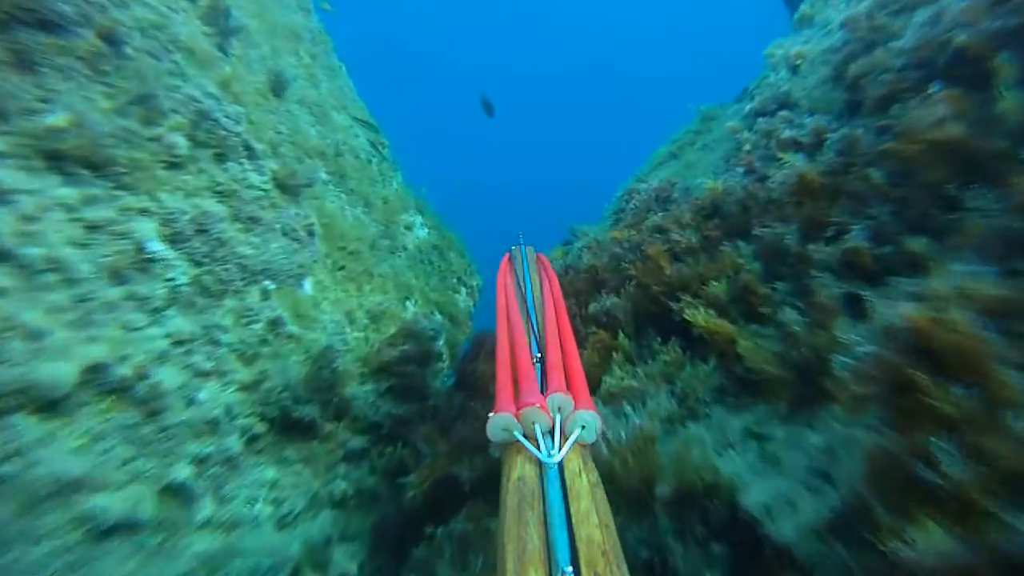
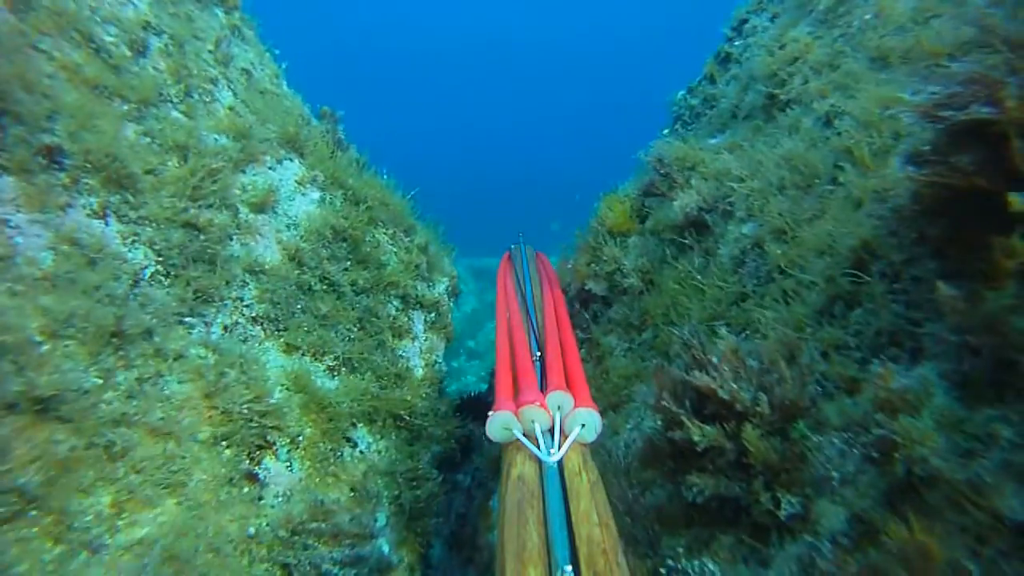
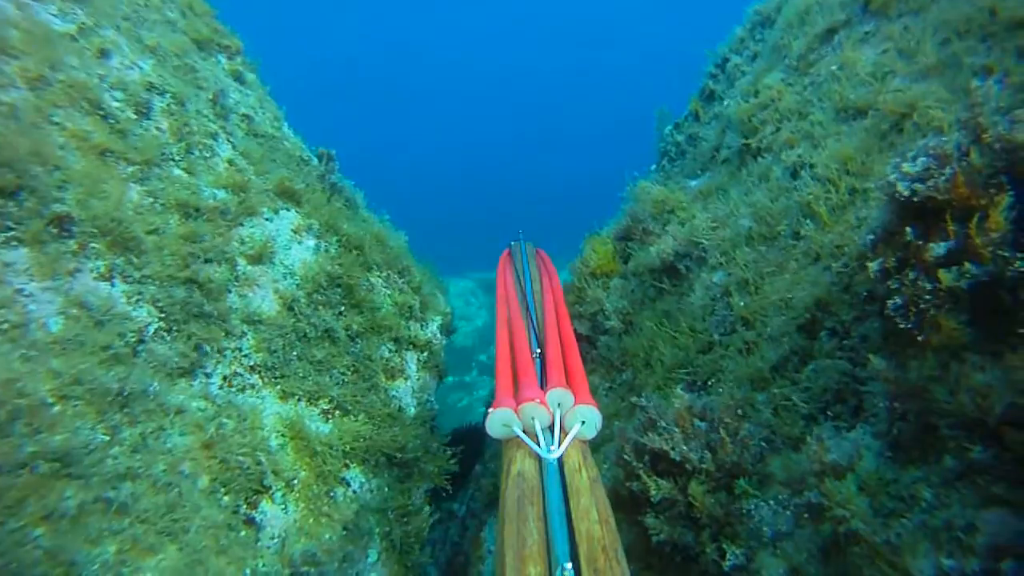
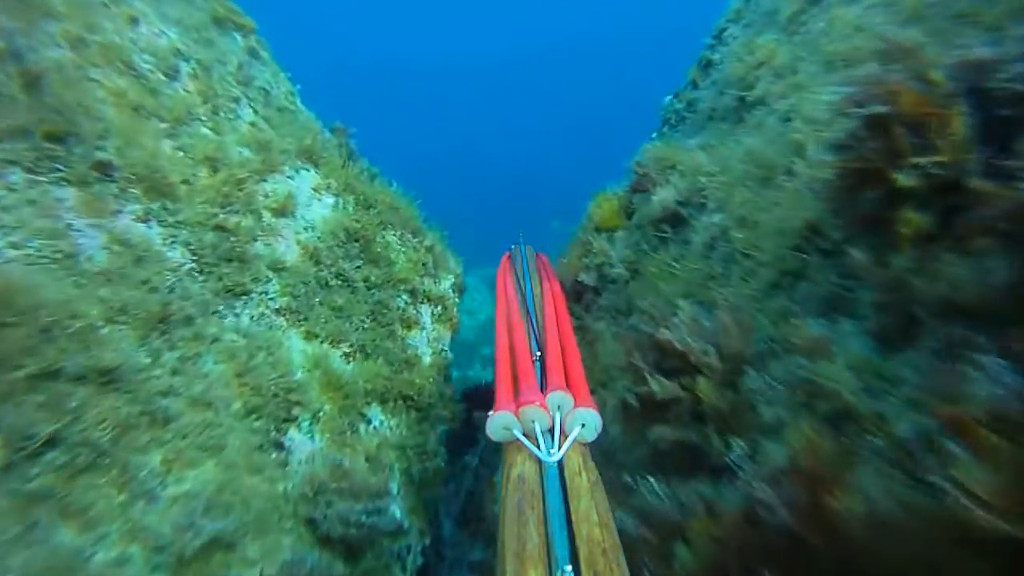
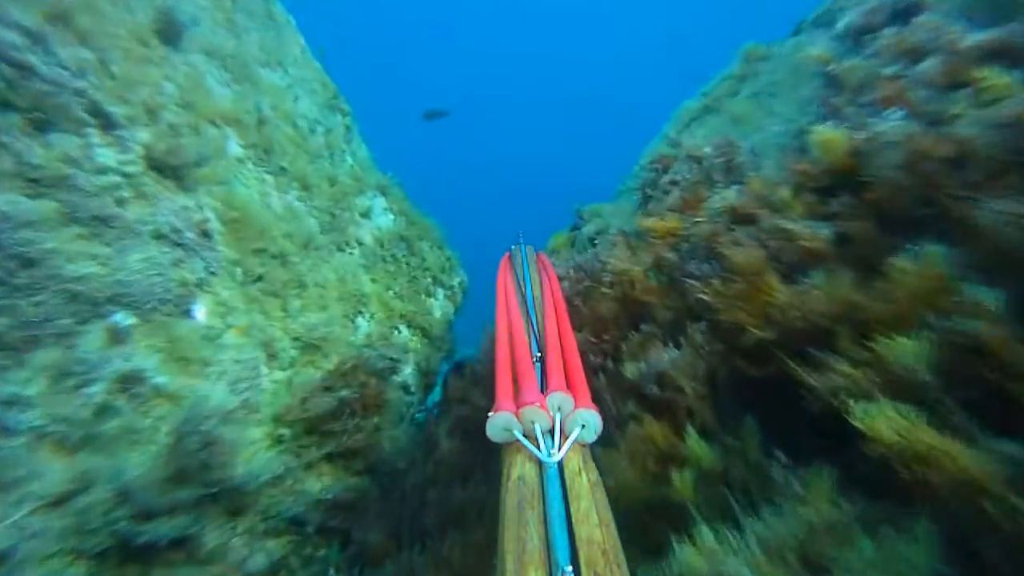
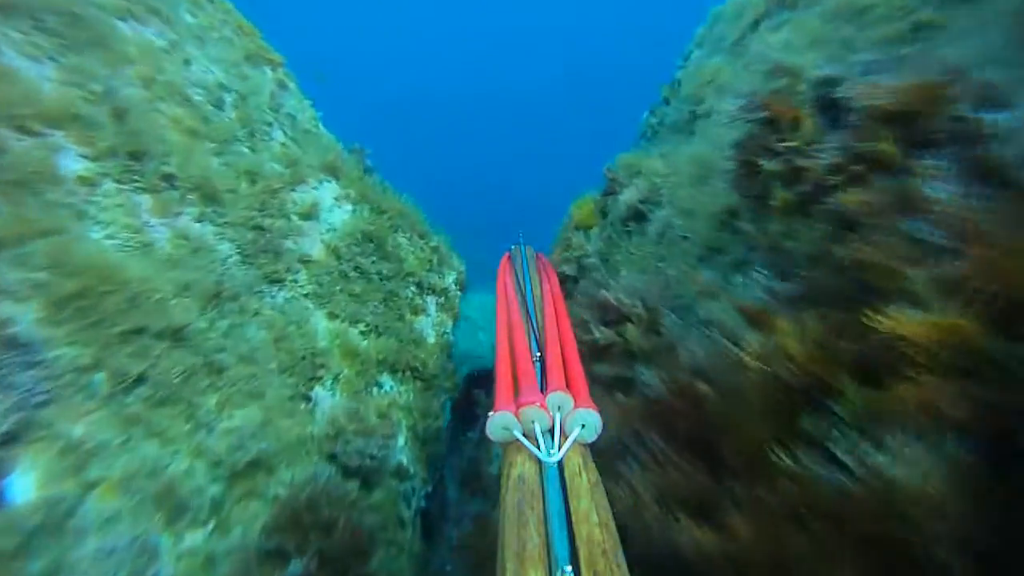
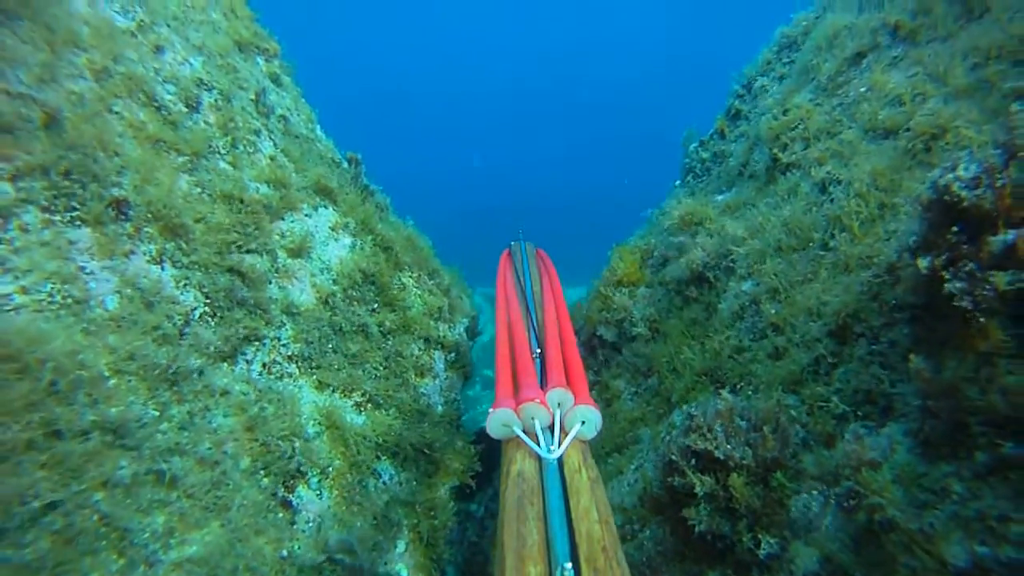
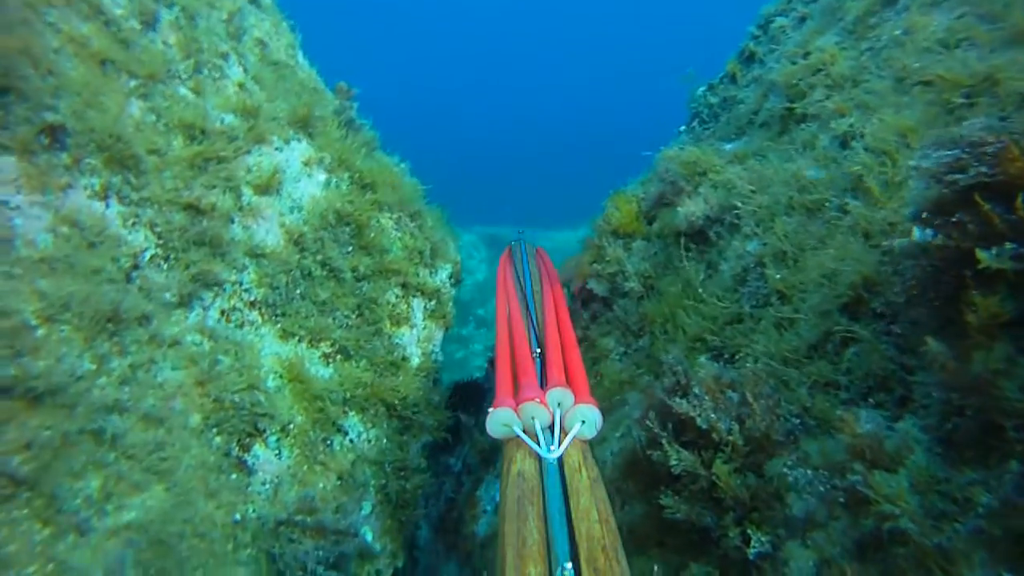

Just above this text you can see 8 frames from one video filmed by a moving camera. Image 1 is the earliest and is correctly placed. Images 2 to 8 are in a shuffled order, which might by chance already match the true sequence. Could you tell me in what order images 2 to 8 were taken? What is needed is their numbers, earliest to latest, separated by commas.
5, 6, 4, 2, 7, 3, 8
